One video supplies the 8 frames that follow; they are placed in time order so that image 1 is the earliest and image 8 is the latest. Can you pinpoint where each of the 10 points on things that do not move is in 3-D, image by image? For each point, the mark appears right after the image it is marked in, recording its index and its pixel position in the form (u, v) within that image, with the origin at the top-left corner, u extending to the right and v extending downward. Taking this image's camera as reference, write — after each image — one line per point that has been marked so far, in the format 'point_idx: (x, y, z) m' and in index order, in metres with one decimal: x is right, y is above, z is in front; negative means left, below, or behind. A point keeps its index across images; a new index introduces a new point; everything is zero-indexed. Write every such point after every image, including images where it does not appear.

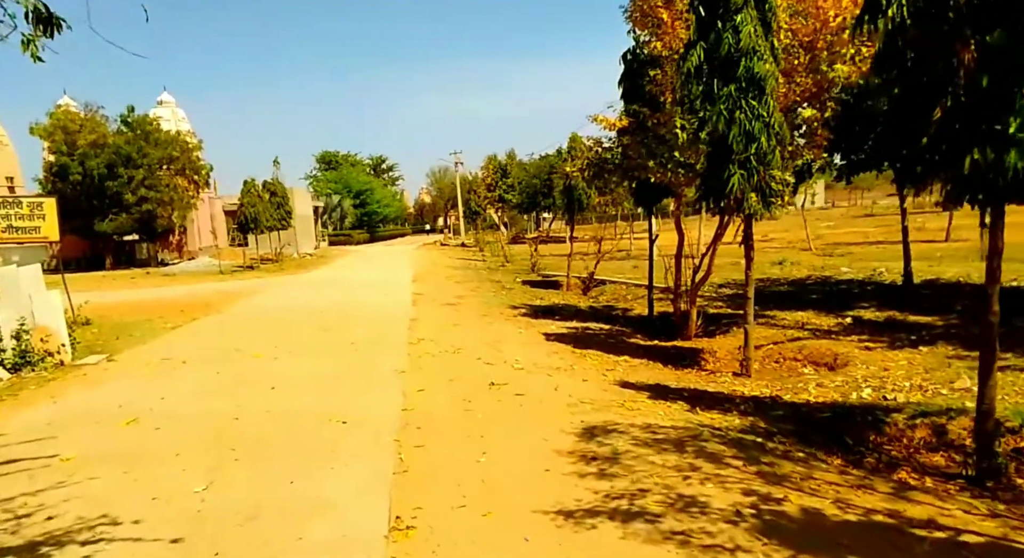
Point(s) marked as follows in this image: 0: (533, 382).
0: (+0.2, -1.0, +7.0) m
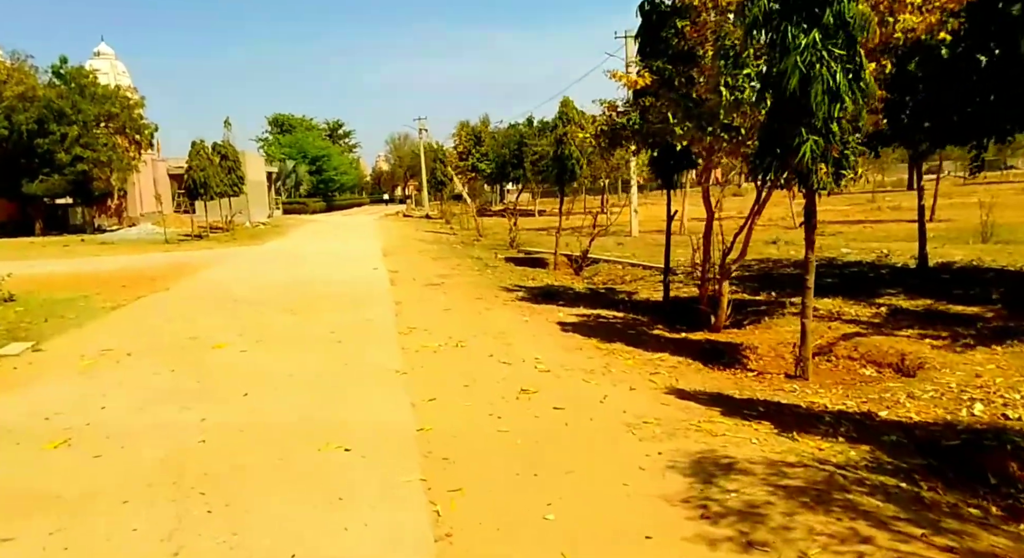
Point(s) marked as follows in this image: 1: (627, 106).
0: (+0.5, -0.9, +5.7) m
1: (+1.6, +2.4, +10.0) m
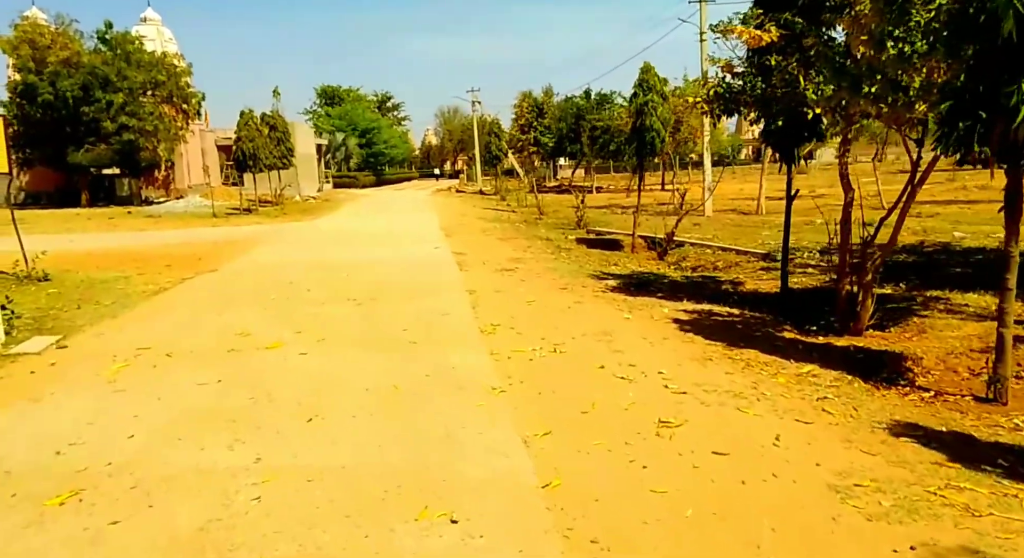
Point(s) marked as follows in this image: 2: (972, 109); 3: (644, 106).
0: (+1.3, -0.9, +4.3) m
1: (+2.8, +2.6, +8.5) m
2: (+3.6, +1.3, +5.5) m
3: (+2.7, +3.5, +14.1) m
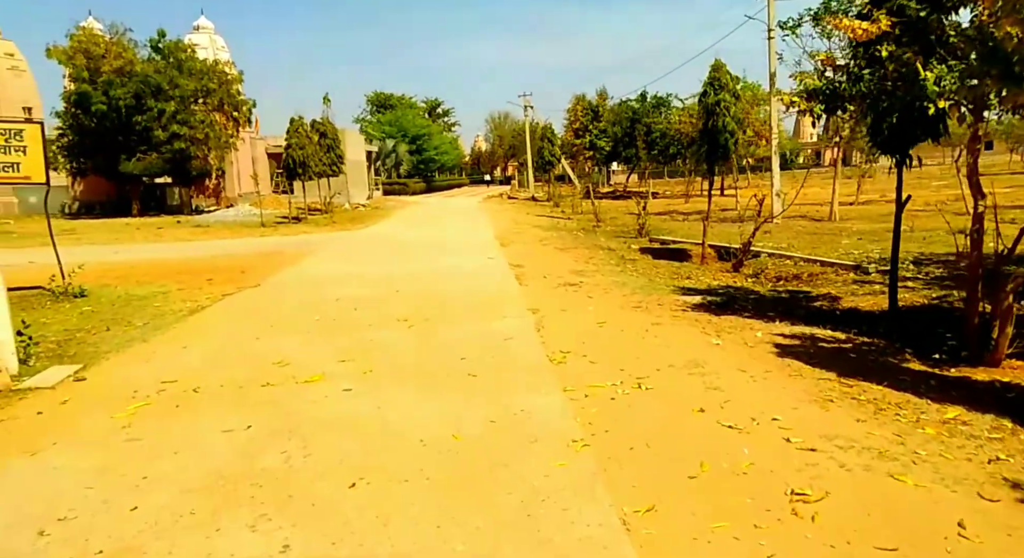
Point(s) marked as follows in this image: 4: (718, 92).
0: (+1.8, -1.1, +3.4) m
1: (+3.5, +2.4, +7.4) m
2: (+4.1, +1.2, +4.4) m
3: (+3.8, +3.3, +13.1) m
4: (+3.9, +3.5, +13.1) m
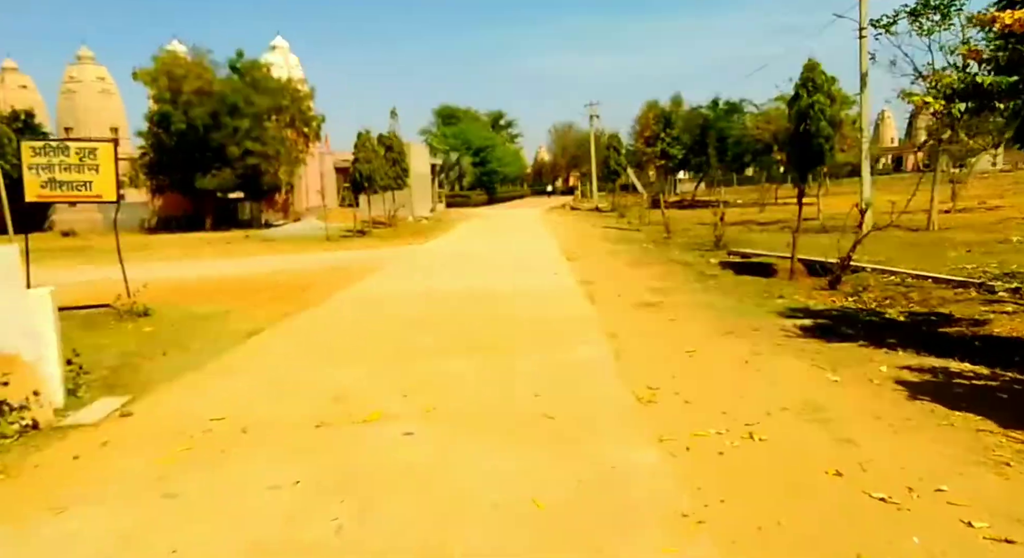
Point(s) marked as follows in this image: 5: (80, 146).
0: (+2.2, -1.2, +2.4) m
1: (+4.2, +2.2, +6.4) m
2: (+4.6, +1.0, +3.3) m
3: (+5.0, +3.0, +12.0) m
4: (+5.1, +3.2, +12.0) m
5: (-8.4, +2.6, +13.7) m
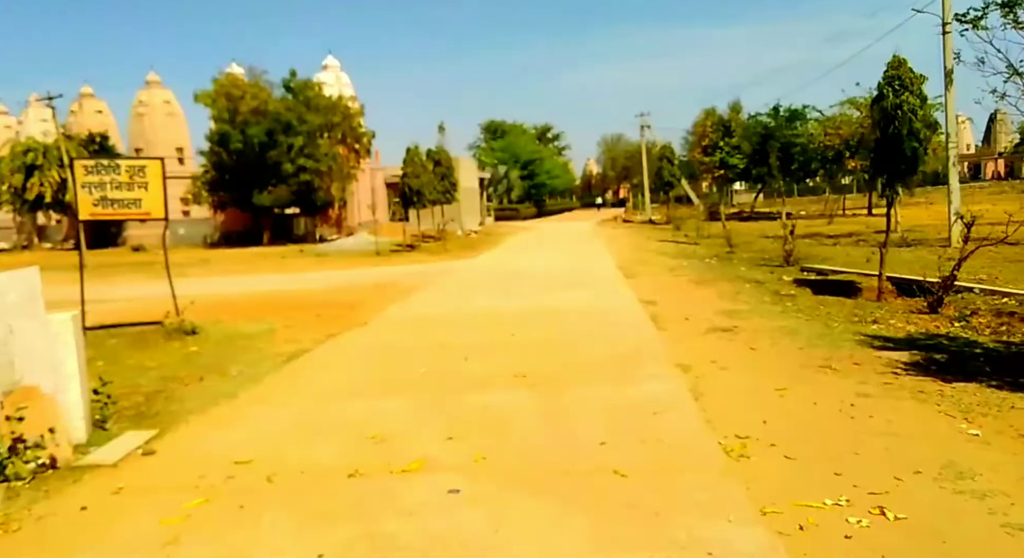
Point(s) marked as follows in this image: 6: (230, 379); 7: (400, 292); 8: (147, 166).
0: (+2.4, -1.4, +1.5) m
1: (+4.7, +1.9, +5.3) m
2: (+4.8, +0.9, +2.2) m
3: (+5.9, +2.7, +10.9) m
4: (+6.0, +2.9, +10.8) m
5: (-7.4, +2.2, +13.5) m
6: (-3.5, -1.2, +8.5) m
7: (-2.9, -0.3, +18.1) m
8: (-7.1, +2.2, +13.6) m
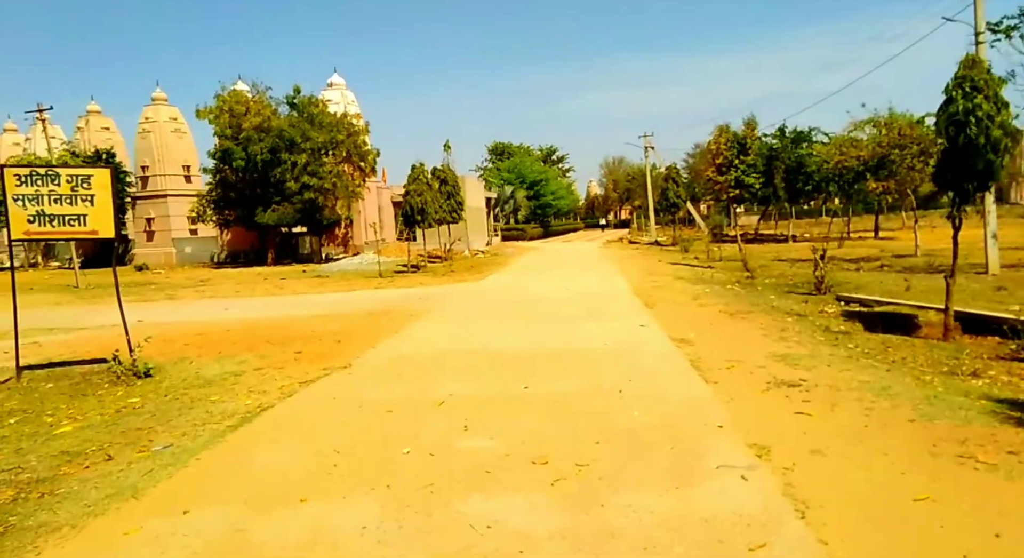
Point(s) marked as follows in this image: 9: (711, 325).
0: (+2.4, -1.6, -0.7) m
1: (+4.8, +1.6, +3.2) m
2: (+4.9, +0.6, 0.0) m
3: (+6.1, +2.1, +8.8) m
4: (+6.1, +2.4, +8.8) m
5: (-7.2, +1.7, +11.5) m
6: (-3.3, -1.6, +6.4) m
7: (-2.7, -1.0, +16.0) m
8: (-6.9, +1.7, +11.6) m
9: (+3.6, -0.8, +12.8) m
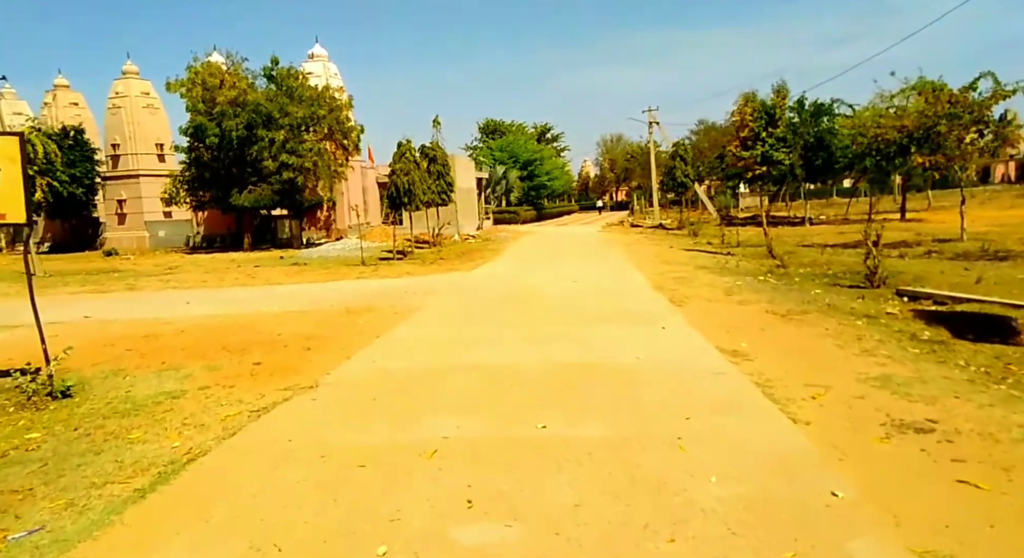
0: (+2.8, -1.9, -3.1) m
1: (+5.1, +1.4, +0.8) m
2: (+5.2, +0.4, -2.3) m
3: (+6.2, +2.1, +6.4) m
4: (+6.3, +2.4, +6.4) m
5: (-7.1, +1.7, +8.9) m
6: (-3.1, -1.7, +4.0) m
7: (-2.7, -0.8, +13.6) m
8: (-6.8, +1.7, +9.0) m
9: (+3.7, -0.8, +10.5) m
